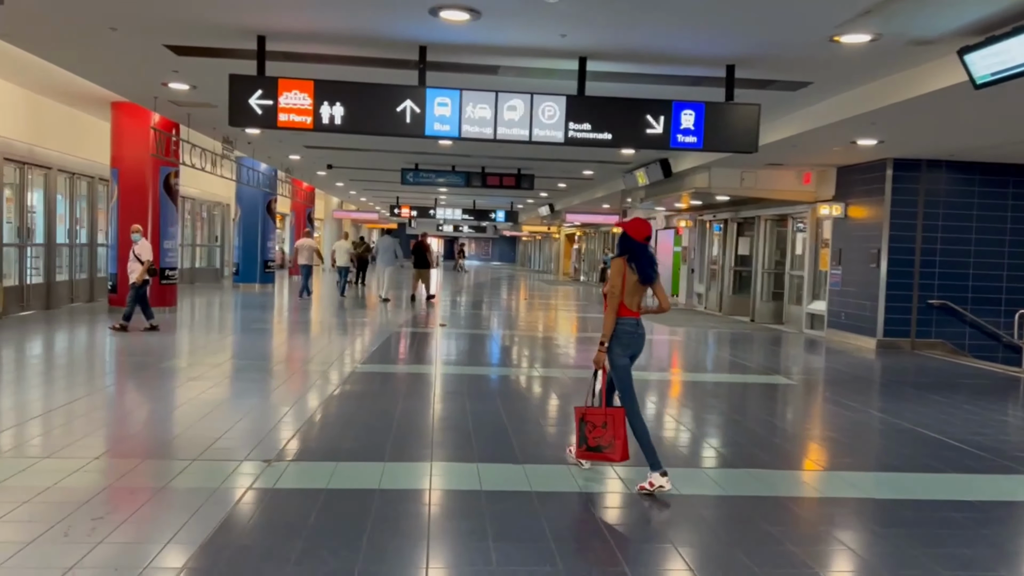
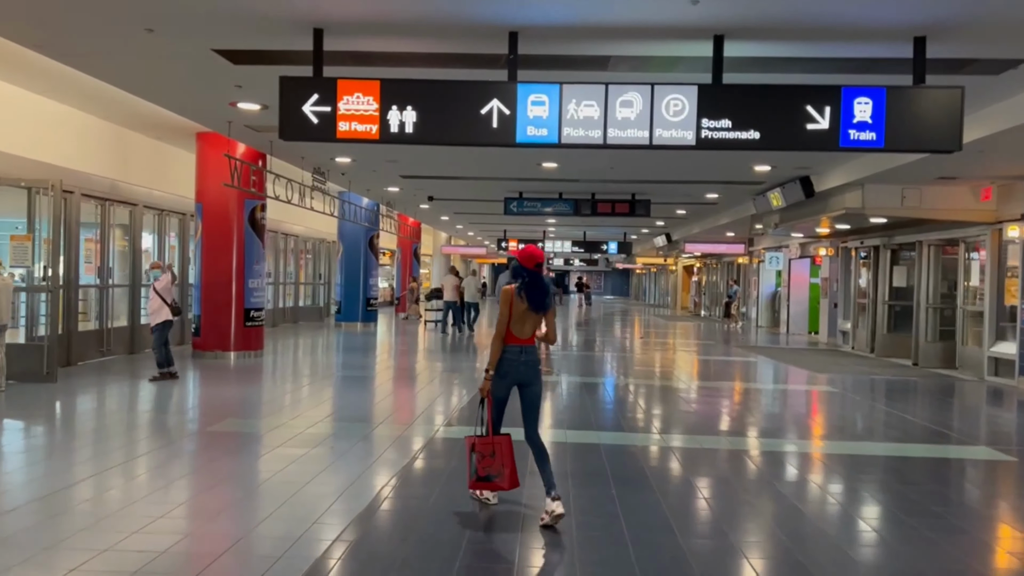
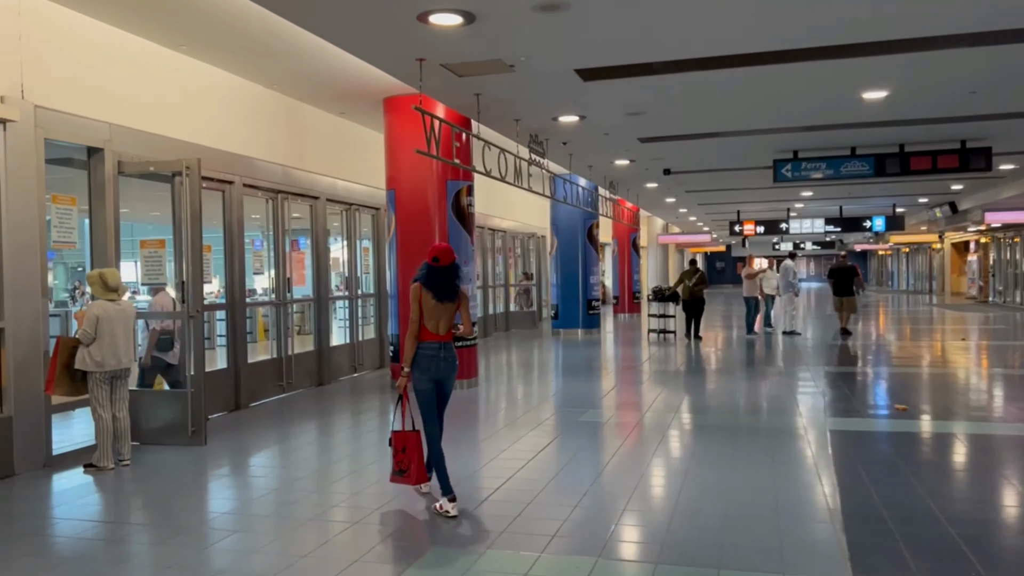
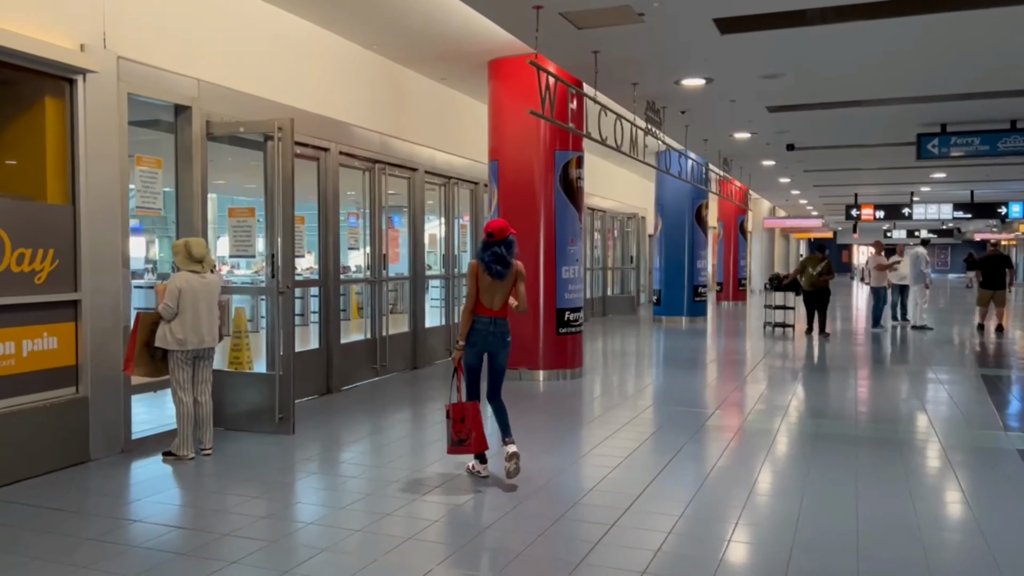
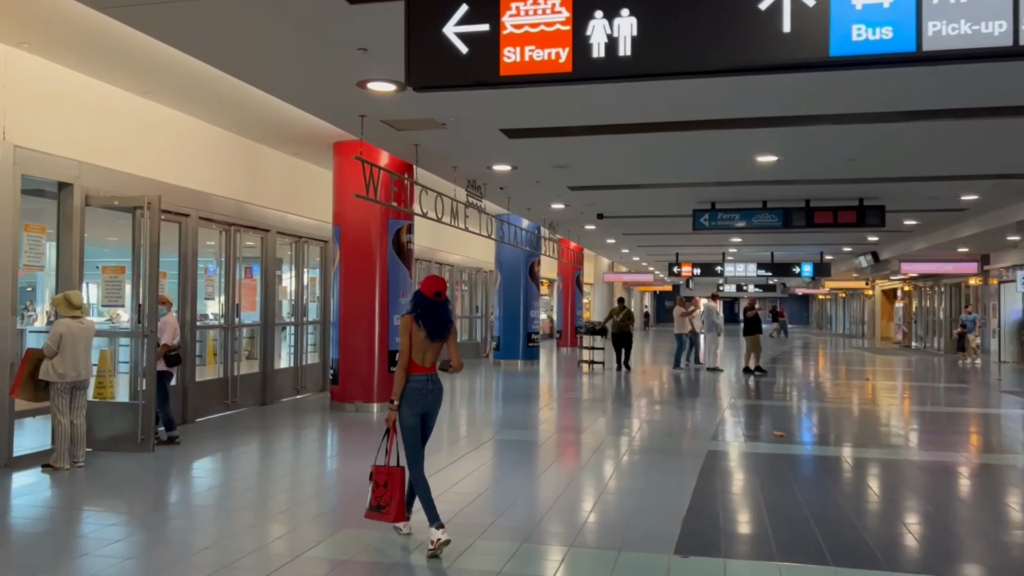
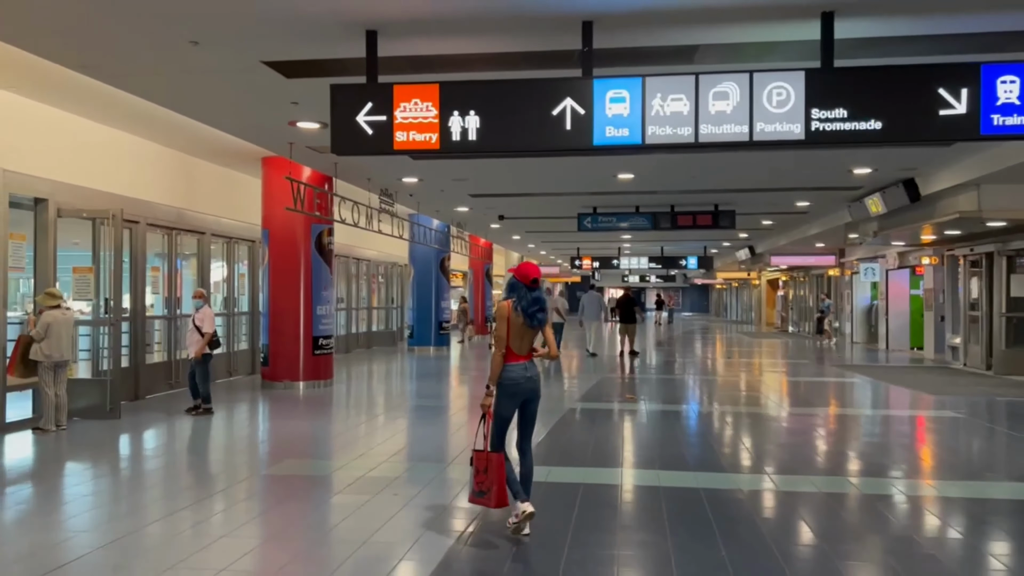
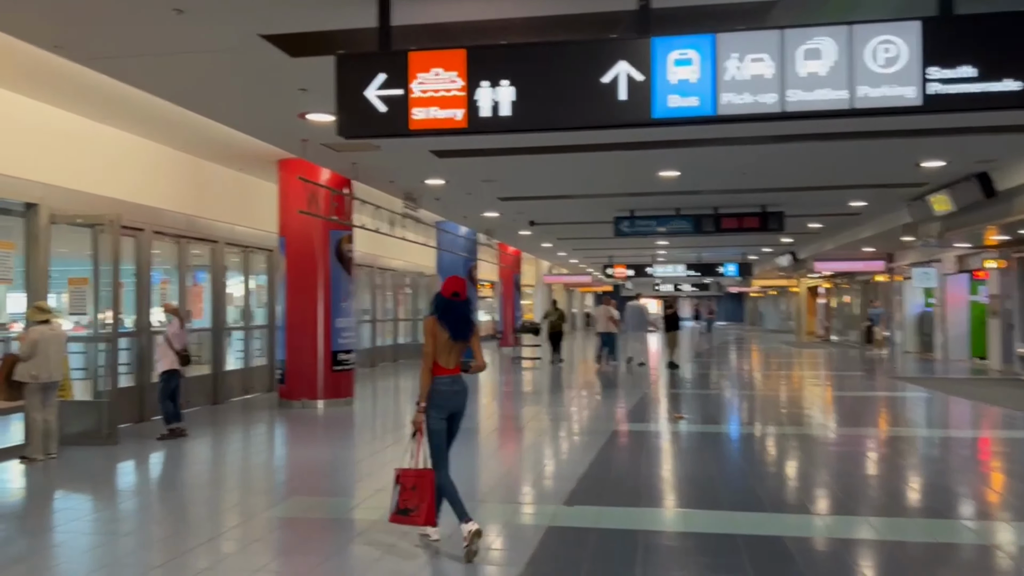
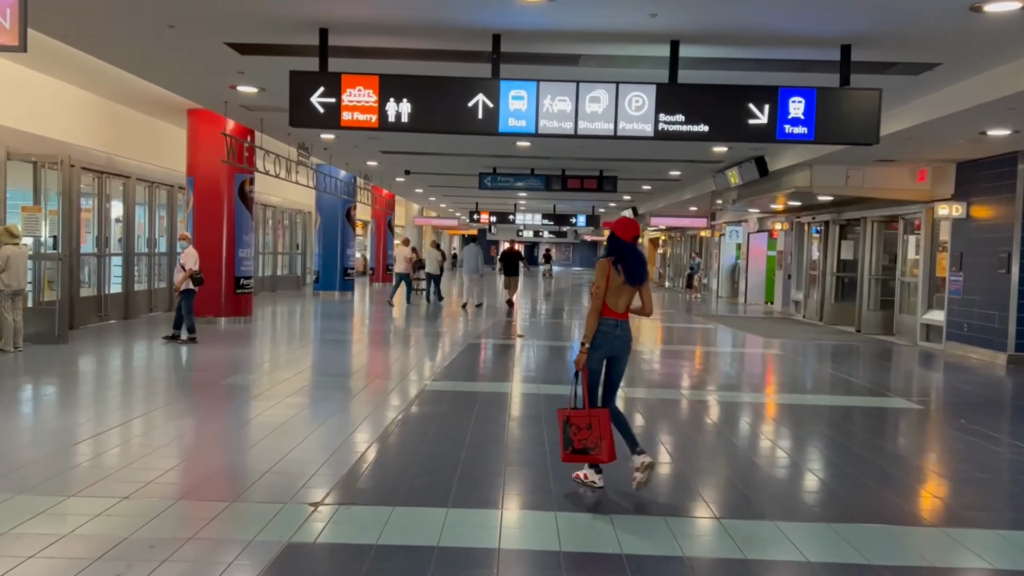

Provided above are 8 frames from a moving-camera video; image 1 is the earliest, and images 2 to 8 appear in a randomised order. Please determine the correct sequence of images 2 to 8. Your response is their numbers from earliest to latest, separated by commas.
8, 2, 6, 7, 5, 3, 4
